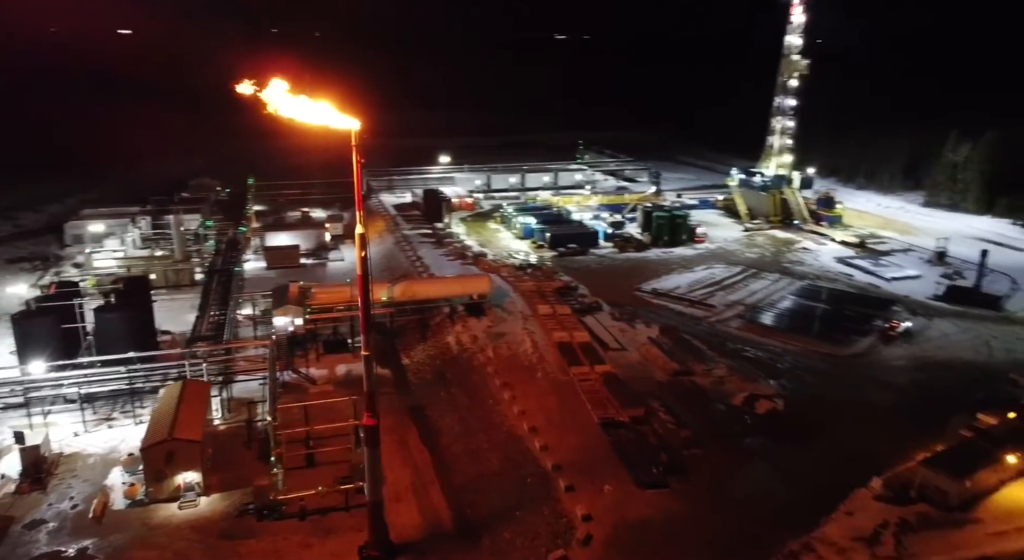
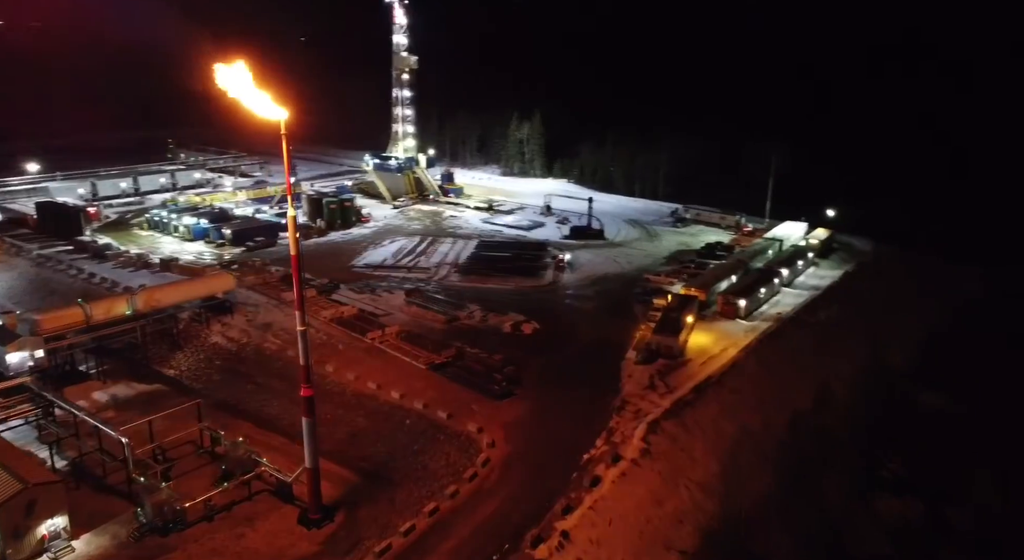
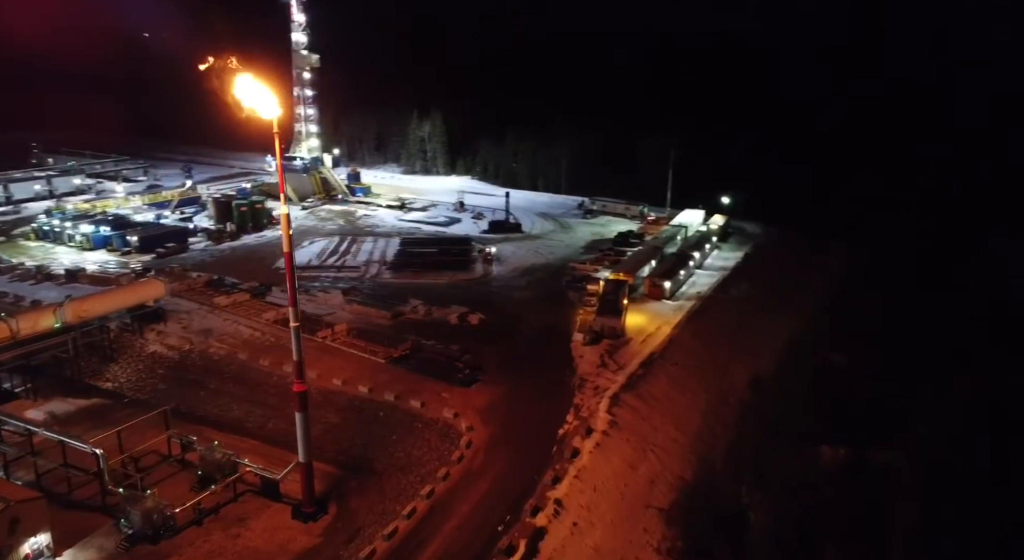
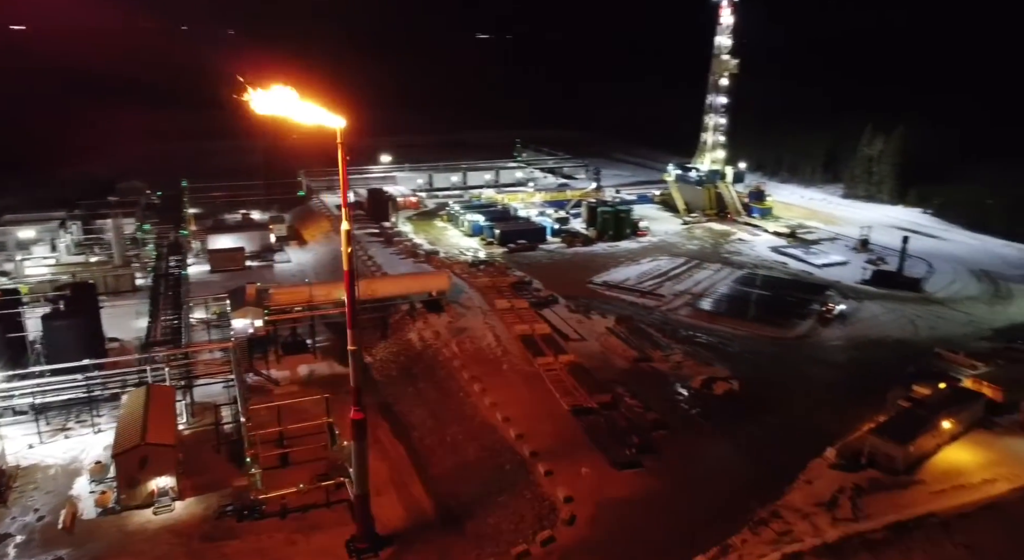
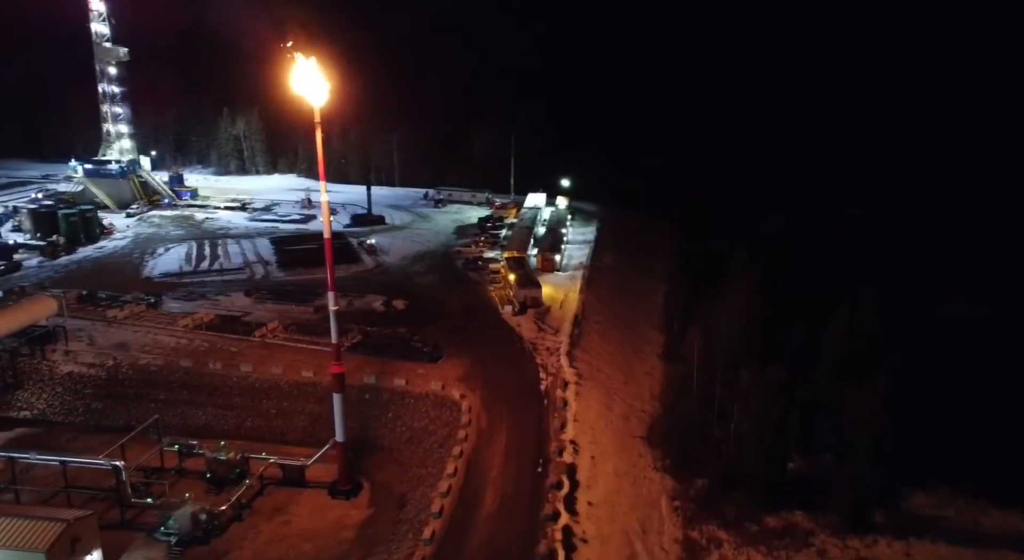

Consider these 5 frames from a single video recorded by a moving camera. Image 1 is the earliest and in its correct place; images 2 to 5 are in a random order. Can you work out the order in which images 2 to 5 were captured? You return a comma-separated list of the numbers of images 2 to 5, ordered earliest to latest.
4, 2, 3, 5
